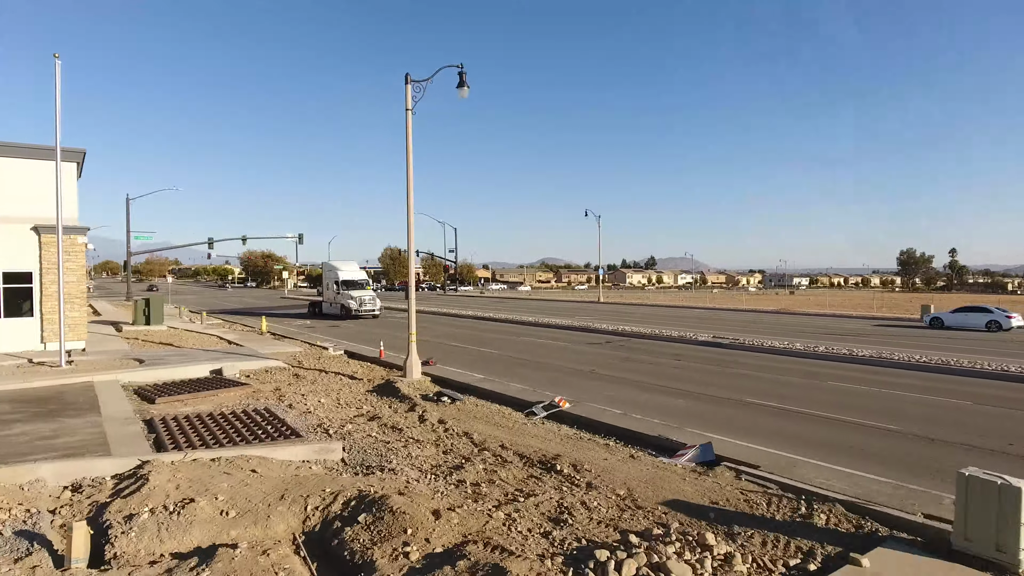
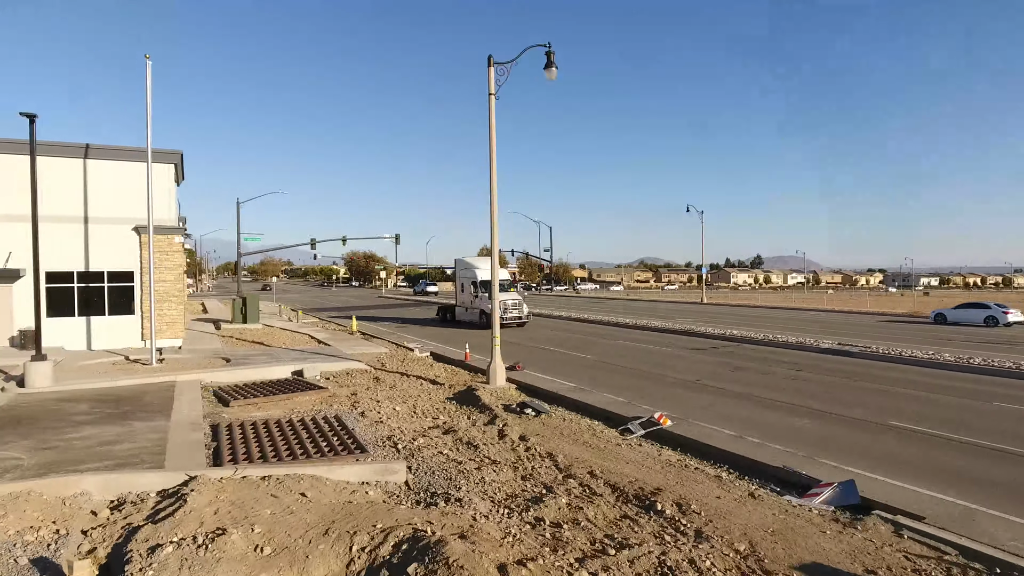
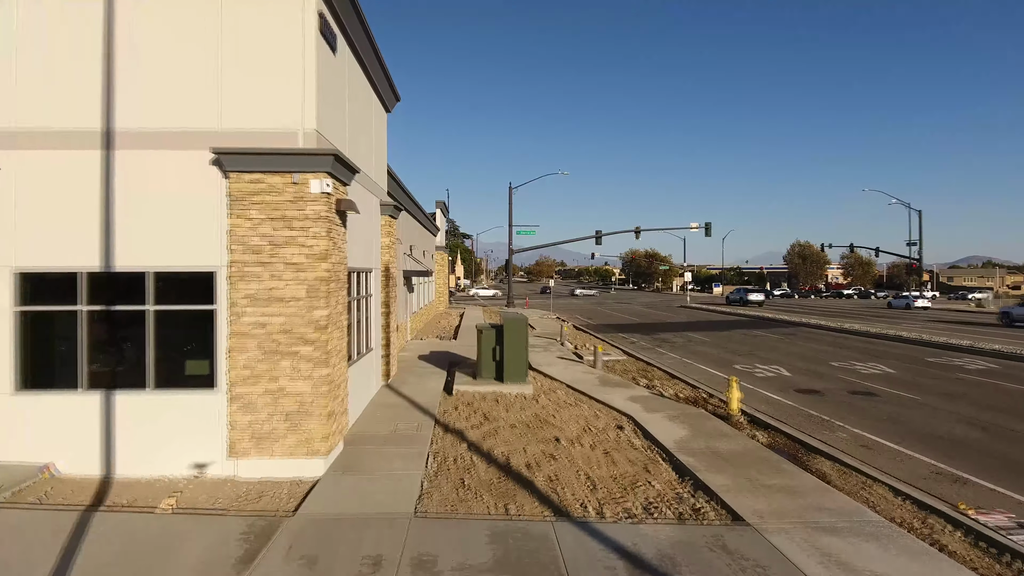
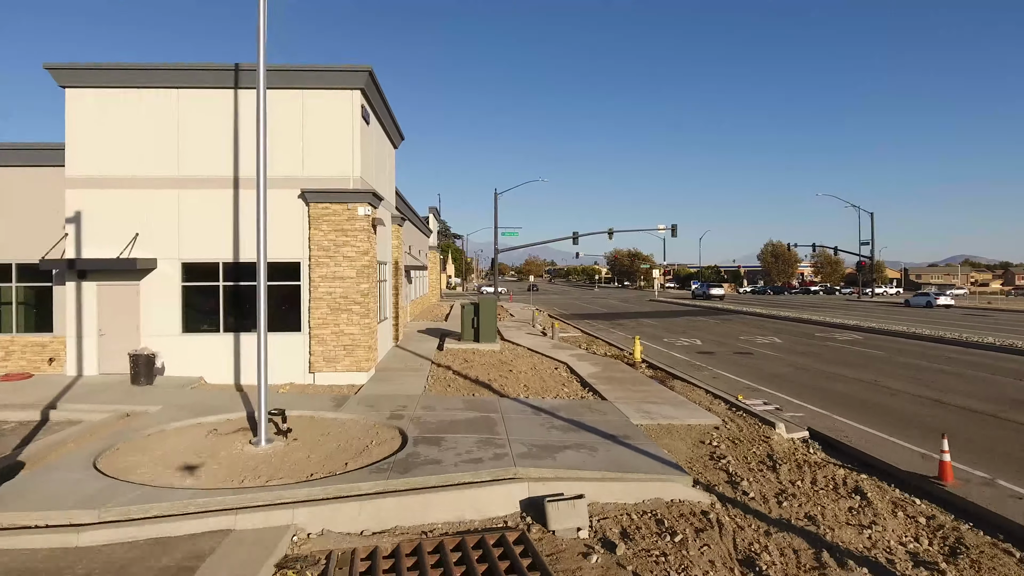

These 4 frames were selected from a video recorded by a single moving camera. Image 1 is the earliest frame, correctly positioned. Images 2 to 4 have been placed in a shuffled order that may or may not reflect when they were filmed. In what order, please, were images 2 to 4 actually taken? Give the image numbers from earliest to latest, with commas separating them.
2, 4, 3
